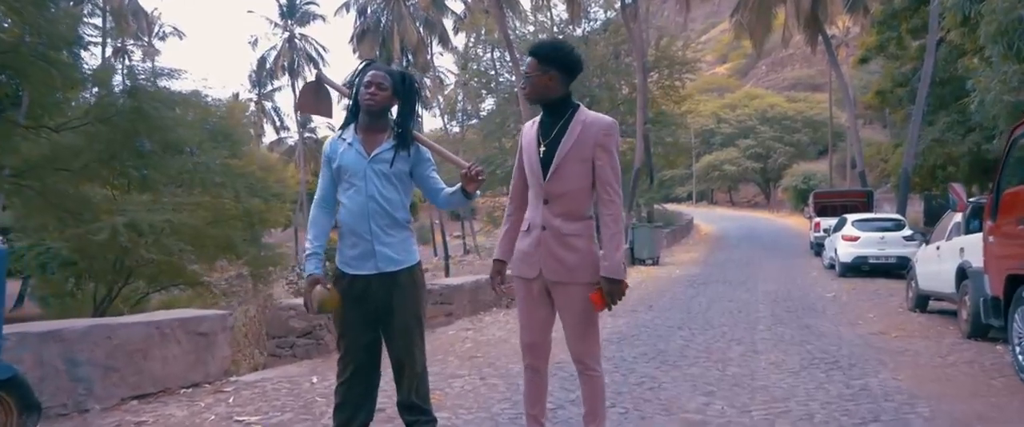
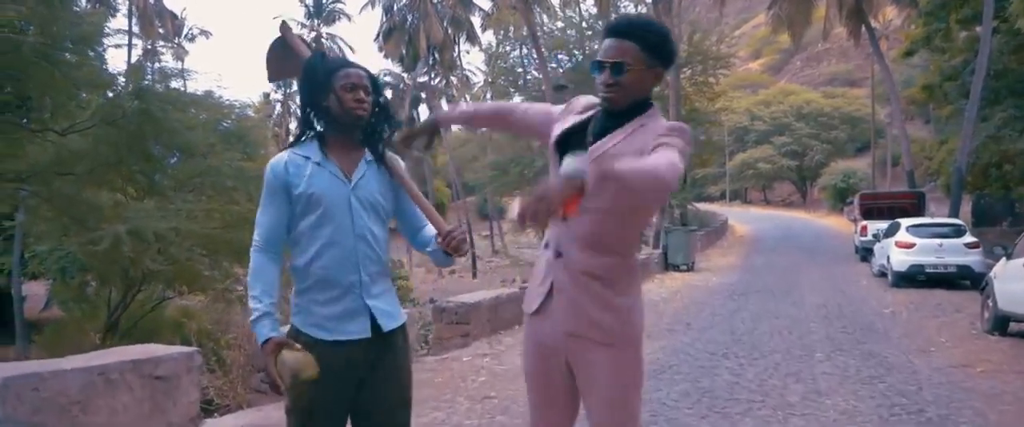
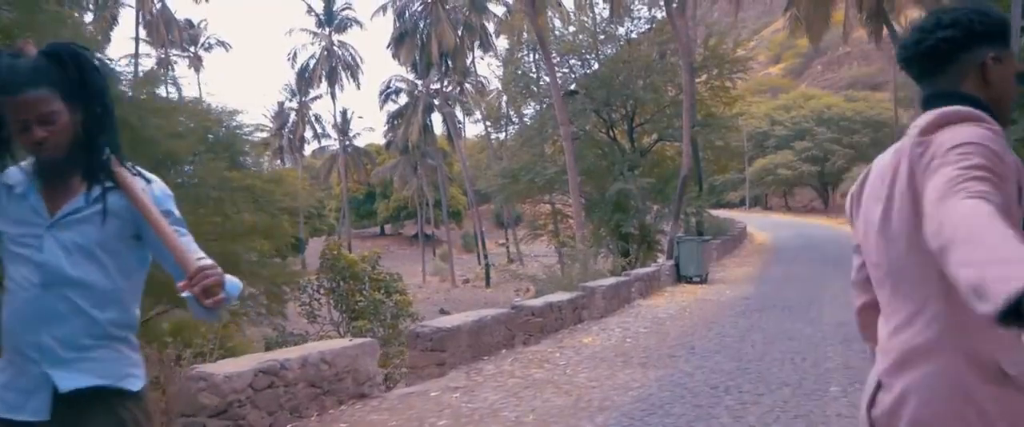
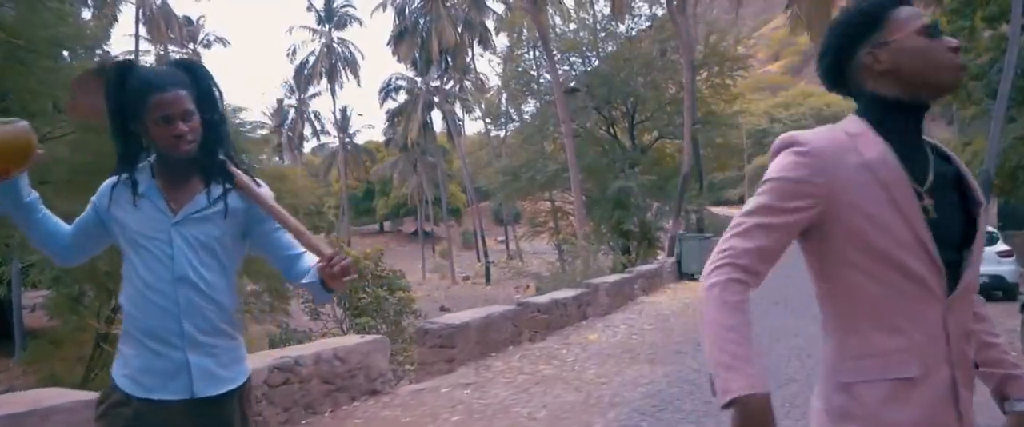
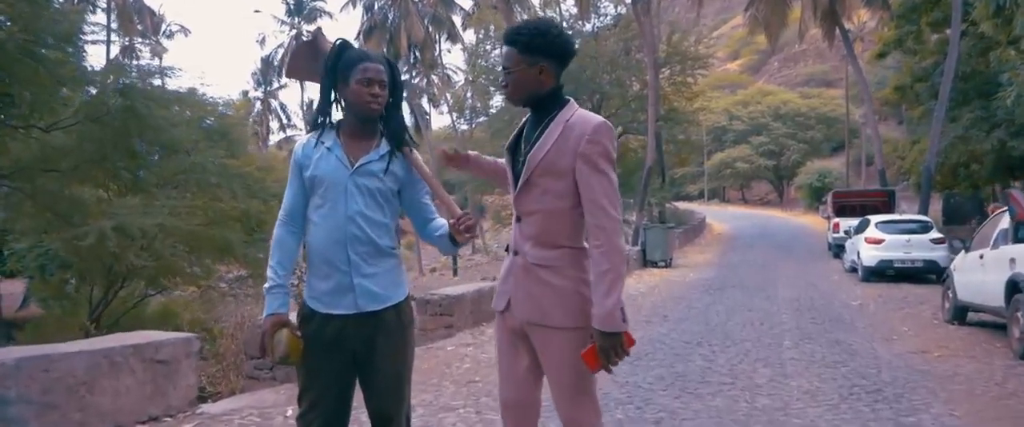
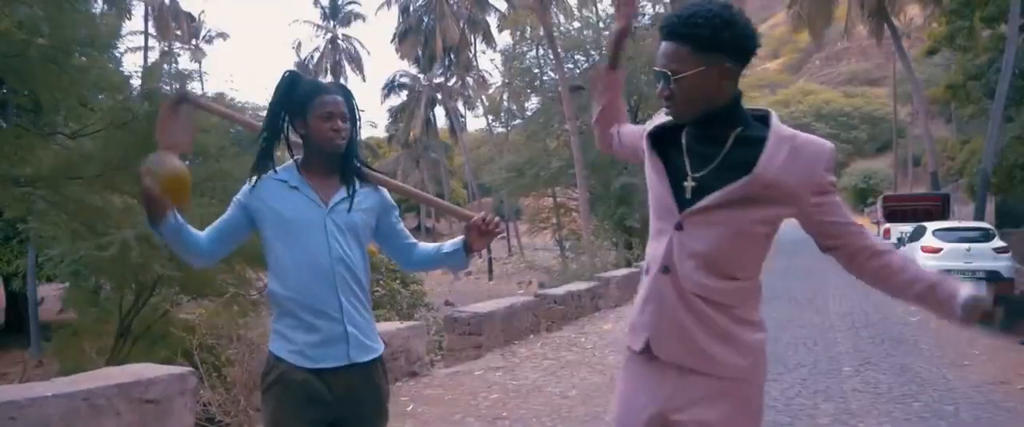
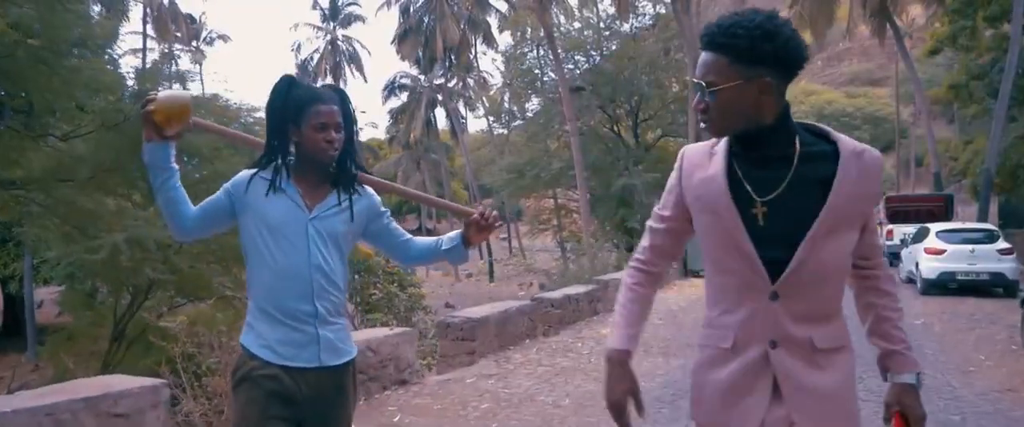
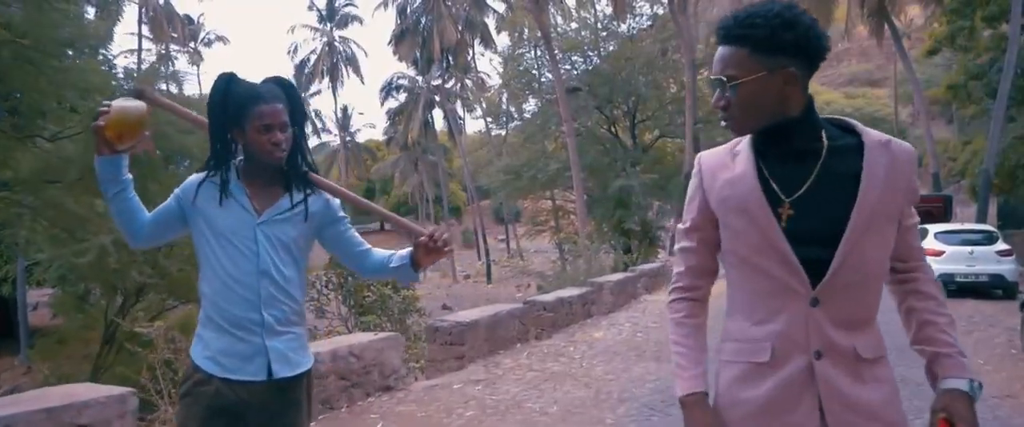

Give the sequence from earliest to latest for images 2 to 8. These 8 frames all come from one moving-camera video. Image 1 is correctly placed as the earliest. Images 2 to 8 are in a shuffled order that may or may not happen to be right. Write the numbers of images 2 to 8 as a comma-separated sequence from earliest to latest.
5, 2, 6, 7, 8, 4, 3
